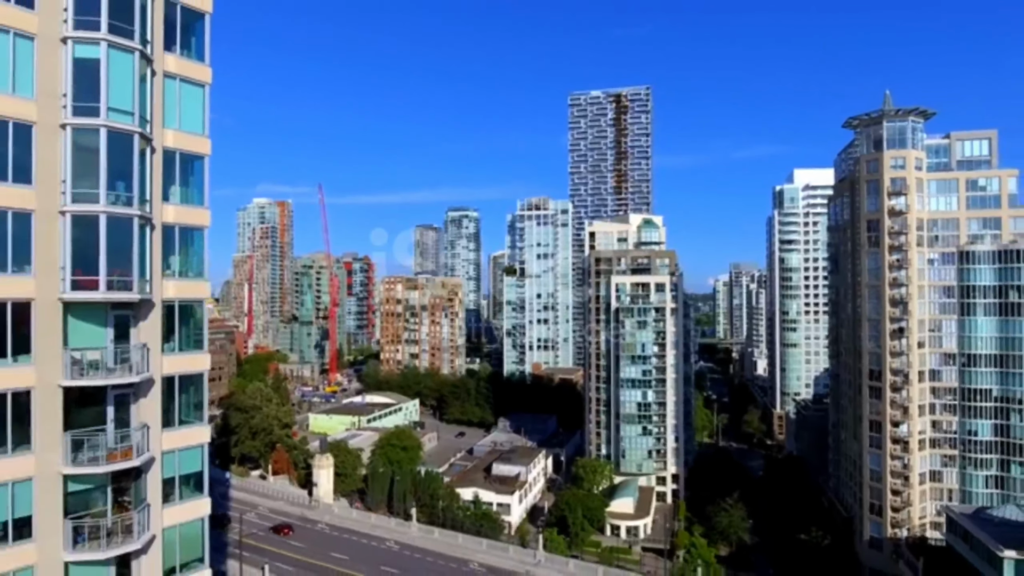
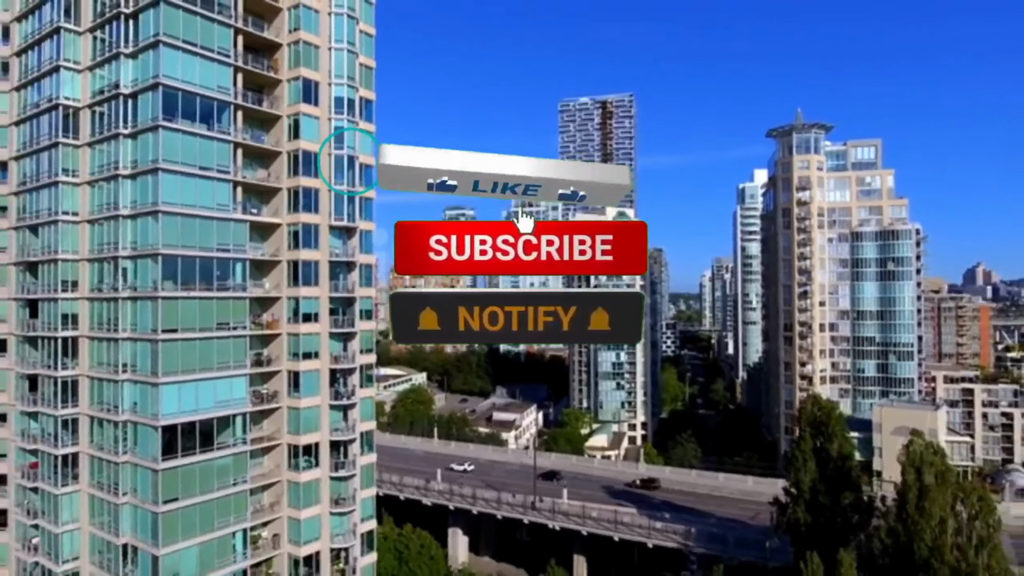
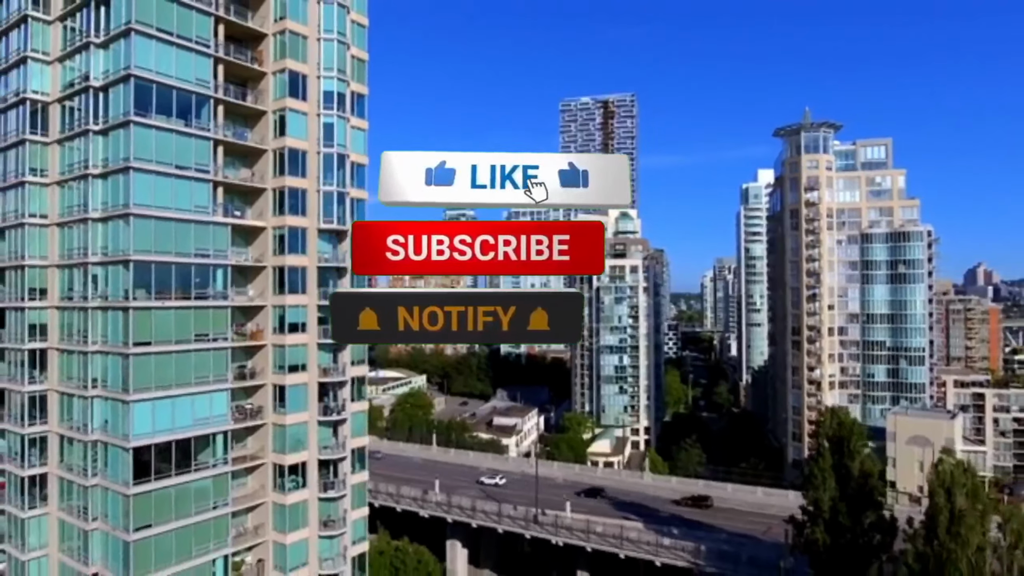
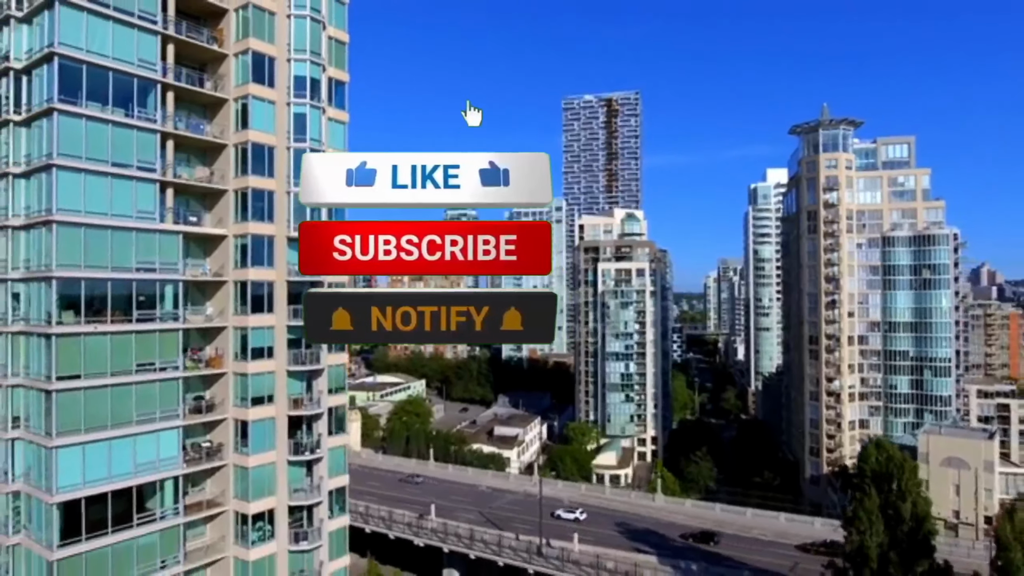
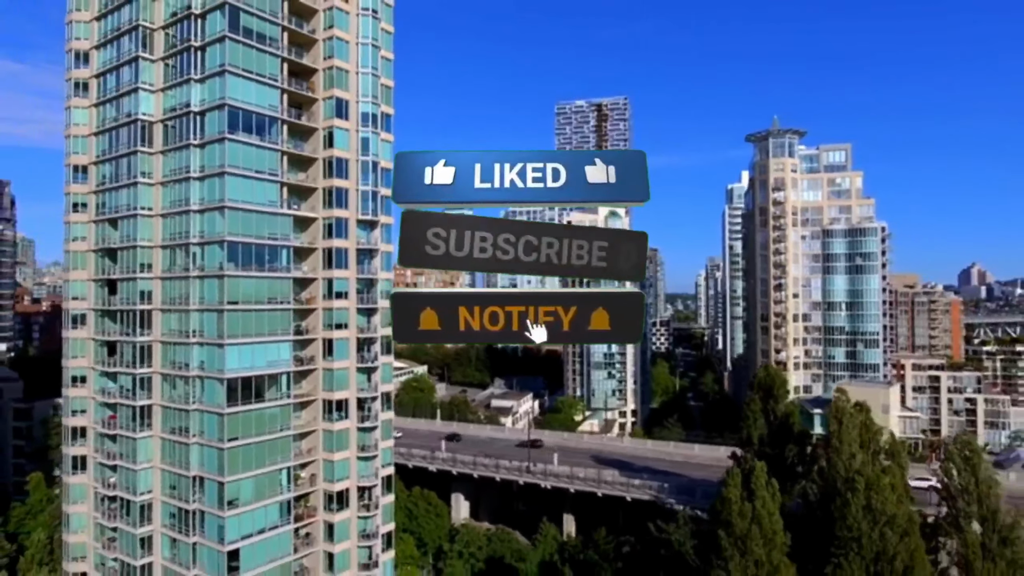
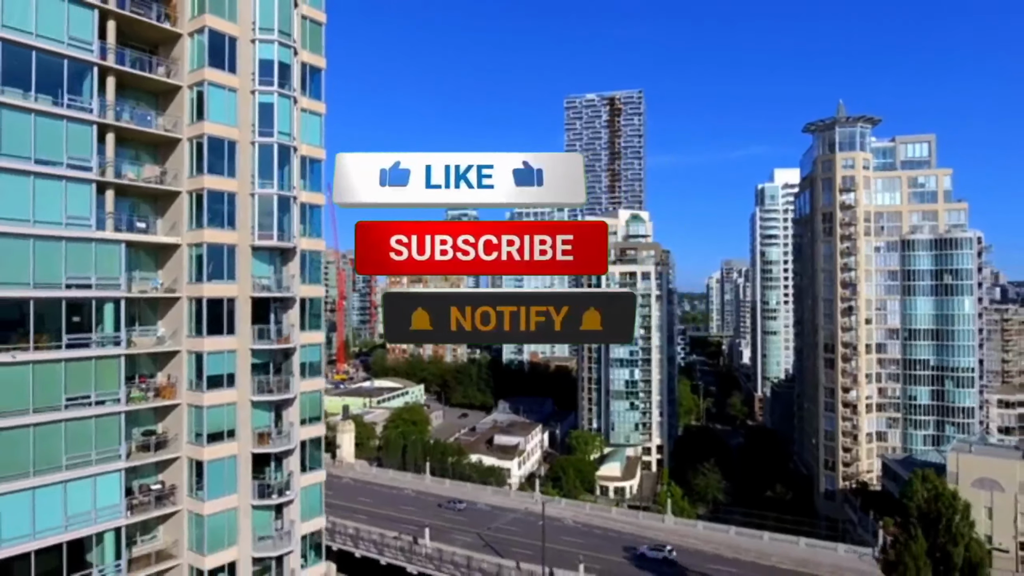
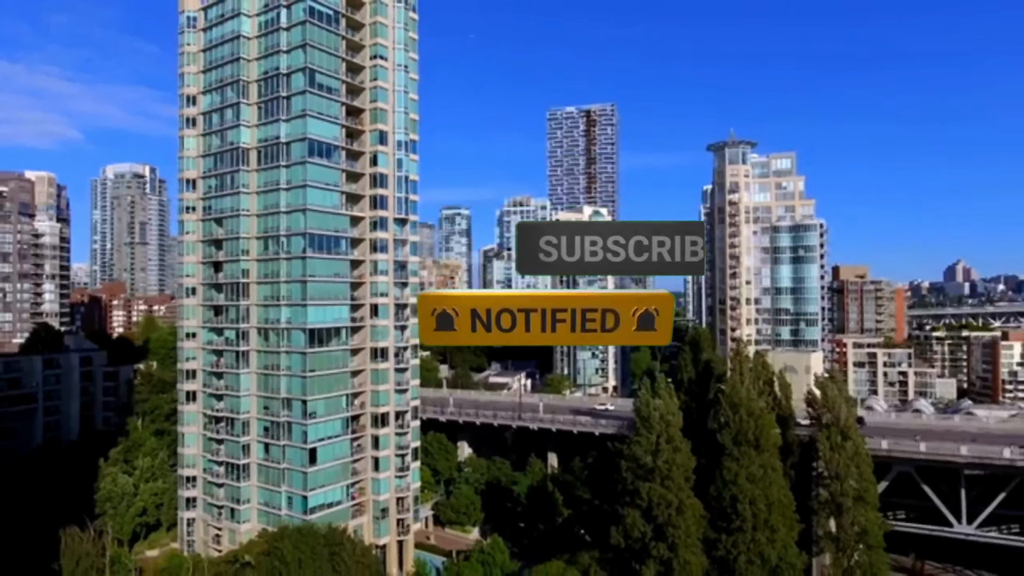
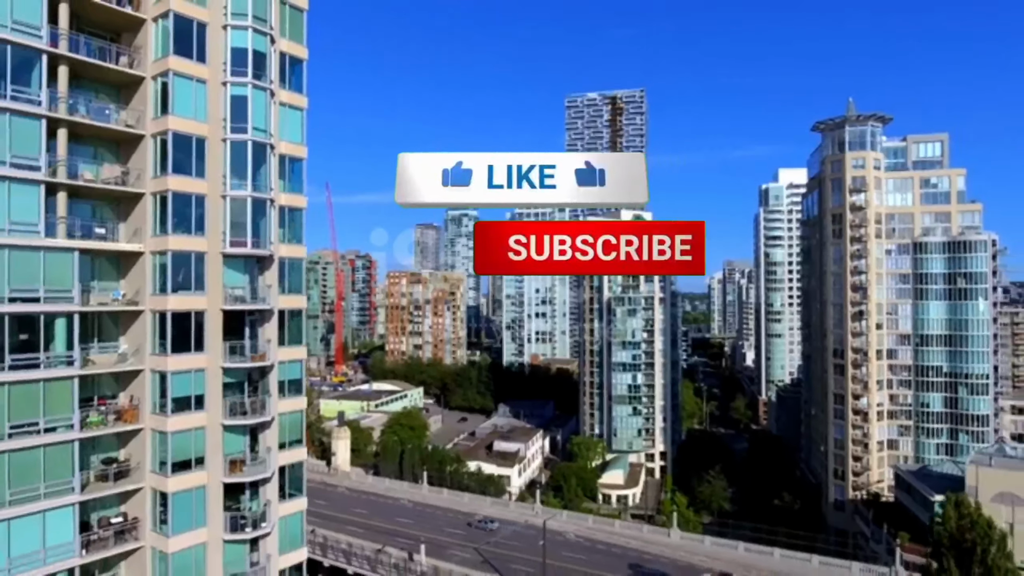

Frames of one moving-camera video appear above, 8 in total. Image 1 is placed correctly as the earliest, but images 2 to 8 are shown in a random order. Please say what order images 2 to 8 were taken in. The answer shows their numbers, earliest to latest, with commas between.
8, 6, 4, 3, 2, 5, 7
